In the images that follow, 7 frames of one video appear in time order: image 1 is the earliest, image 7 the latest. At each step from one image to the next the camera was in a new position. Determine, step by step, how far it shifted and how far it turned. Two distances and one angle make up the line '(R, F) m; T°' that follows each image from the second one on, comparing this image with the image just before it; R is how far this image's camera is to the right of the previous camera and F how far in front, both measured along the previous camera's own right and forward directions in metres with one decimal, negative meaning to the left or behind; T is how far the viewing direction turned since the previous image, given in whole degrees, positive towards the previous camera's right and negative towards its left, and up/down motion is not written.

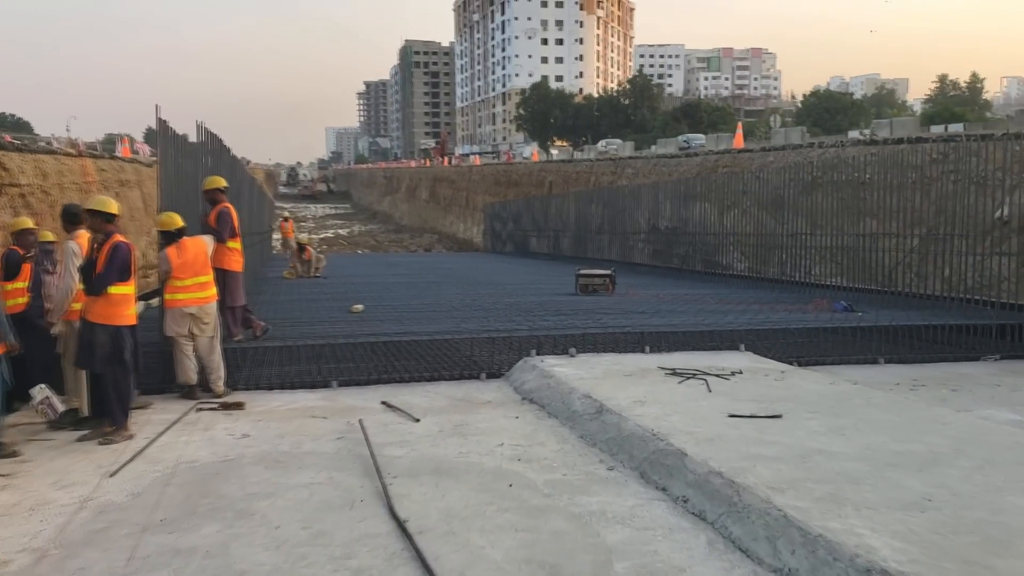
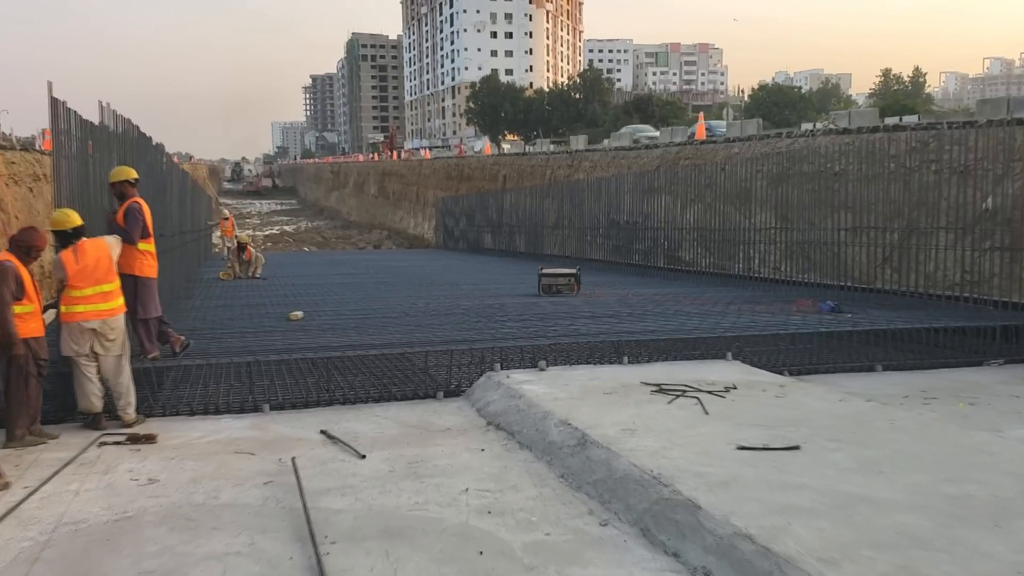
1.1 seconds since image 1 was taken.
(-0.1, +0.8) m; +3°
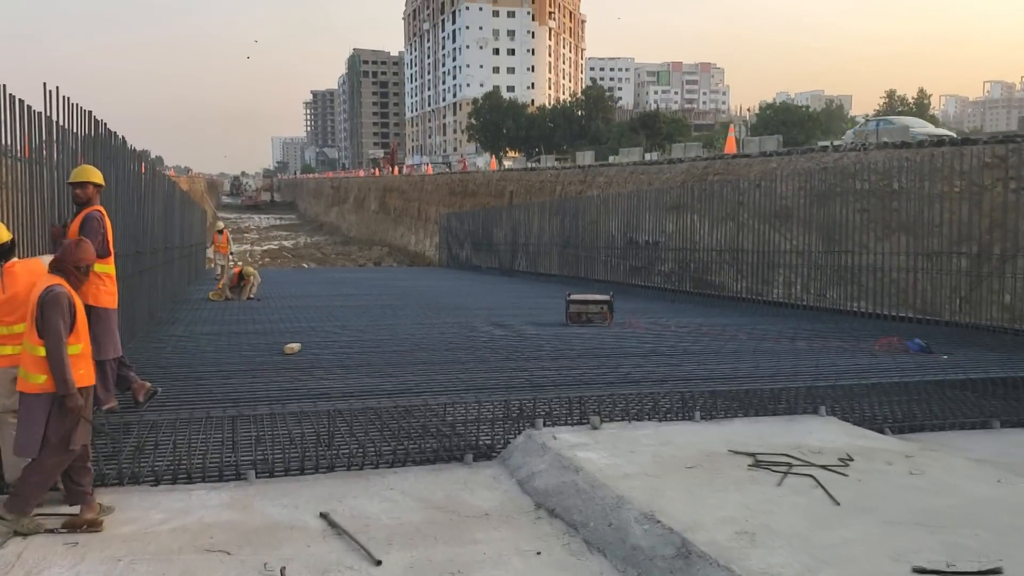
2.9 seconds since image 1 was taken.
(-0.2, +1.1) m; 0°
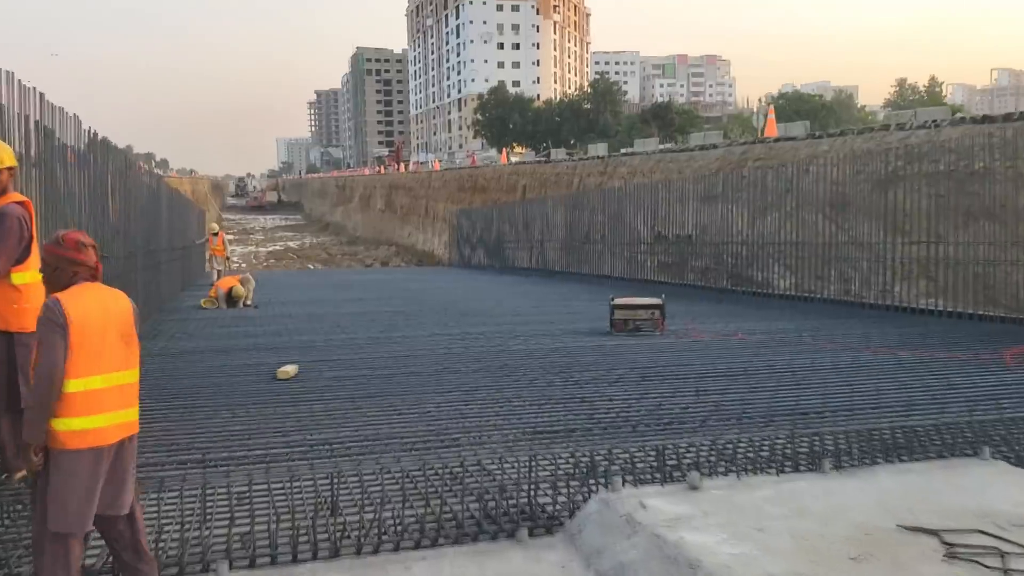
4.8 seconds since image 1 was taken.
(-0.2, +1.2) m; 0°
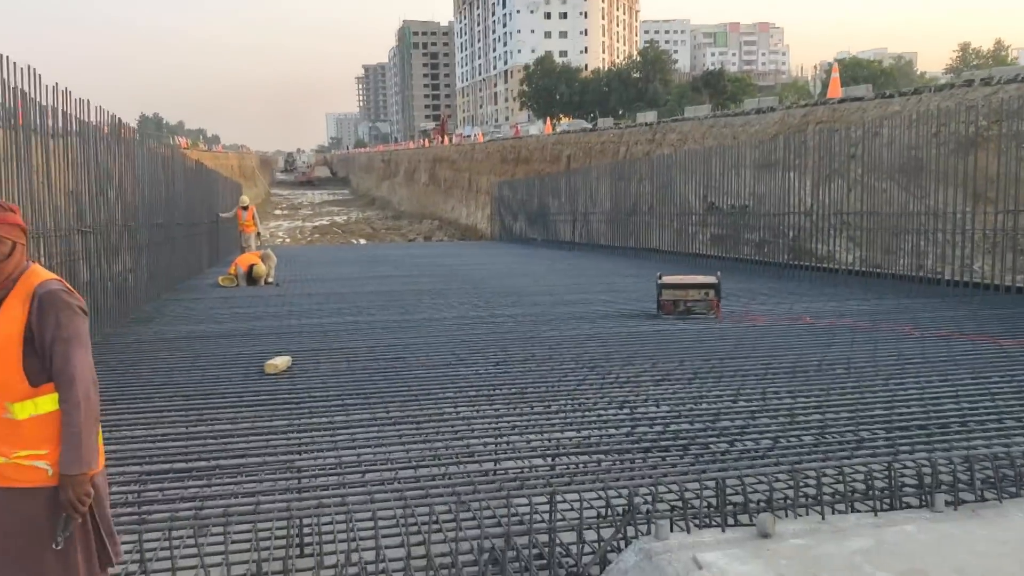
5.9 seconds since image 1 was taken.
(+0.1, +0.8) m; -3°
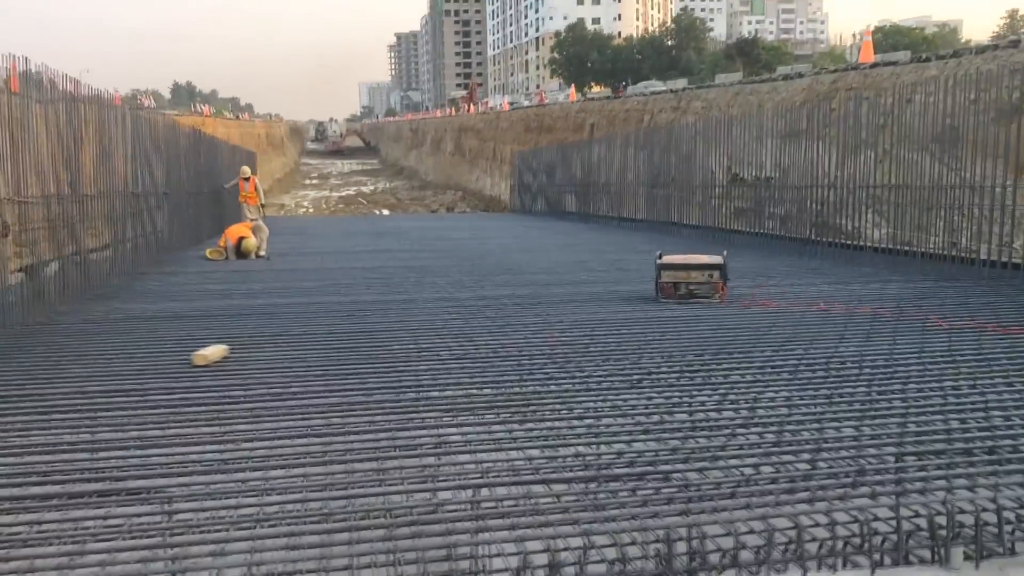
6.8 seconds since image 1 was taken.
(+0.3, +0.5) m; -2°
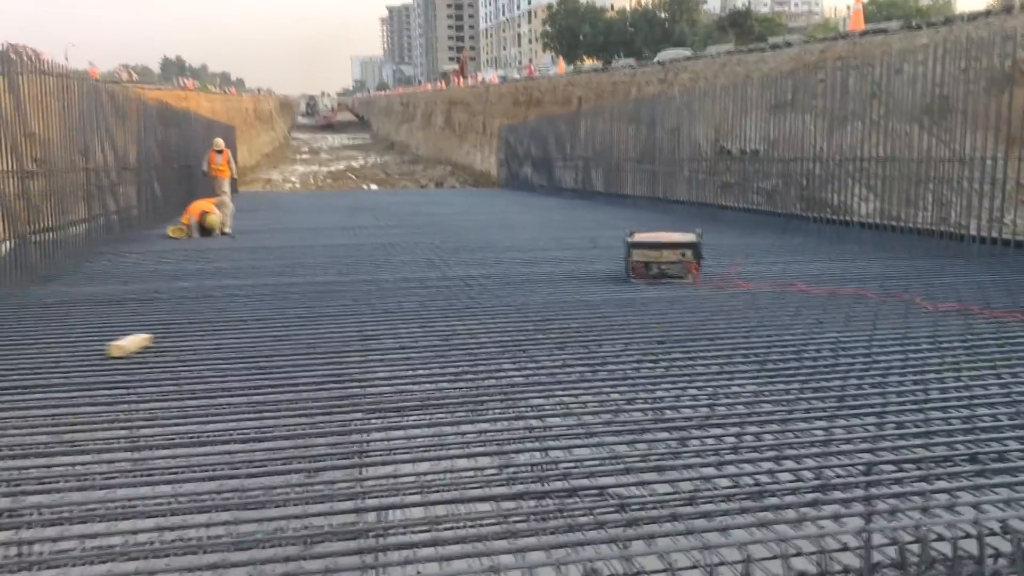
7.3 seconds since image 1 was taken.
(+0.2, +0.3) m; 0°
